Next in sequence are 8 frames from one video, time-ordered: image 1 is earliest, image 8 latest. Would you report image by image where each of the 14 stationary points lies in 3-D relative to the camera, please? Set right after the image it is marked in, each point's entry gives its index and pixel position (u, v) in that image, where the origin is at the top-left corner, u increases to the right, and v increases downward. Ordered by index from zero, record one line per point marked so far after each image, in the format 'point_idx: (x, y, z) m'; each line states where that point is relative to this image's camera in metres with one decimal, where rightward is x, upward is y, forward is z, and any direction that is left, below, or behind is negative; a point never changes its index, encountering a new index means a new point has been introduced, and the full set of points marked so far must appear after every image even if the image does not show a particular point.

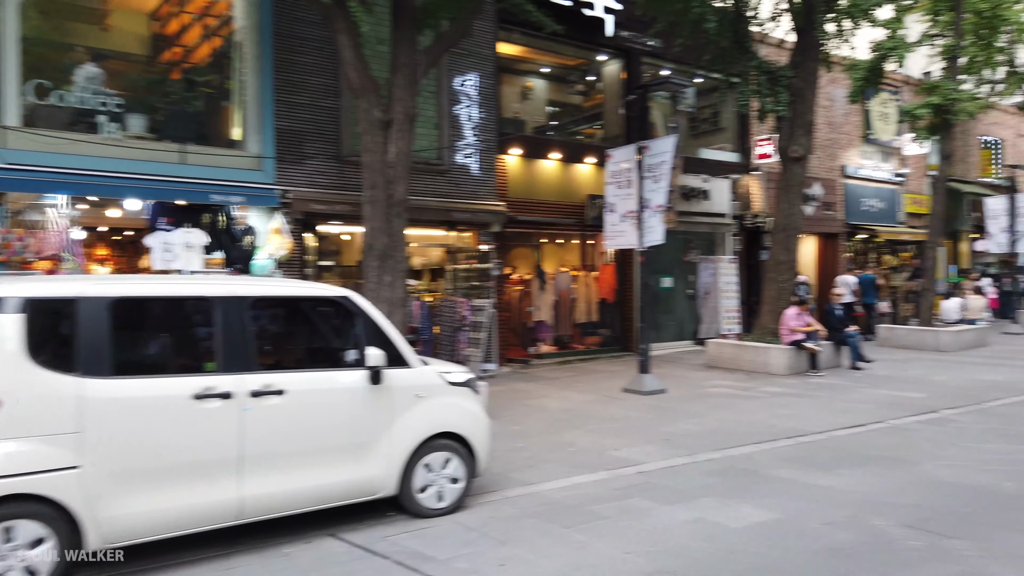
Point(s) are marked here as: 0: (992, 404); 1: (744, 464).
0: (+6.4, -1.5, +10.0) m
1: (+2.2, -1.7, +7.1) m
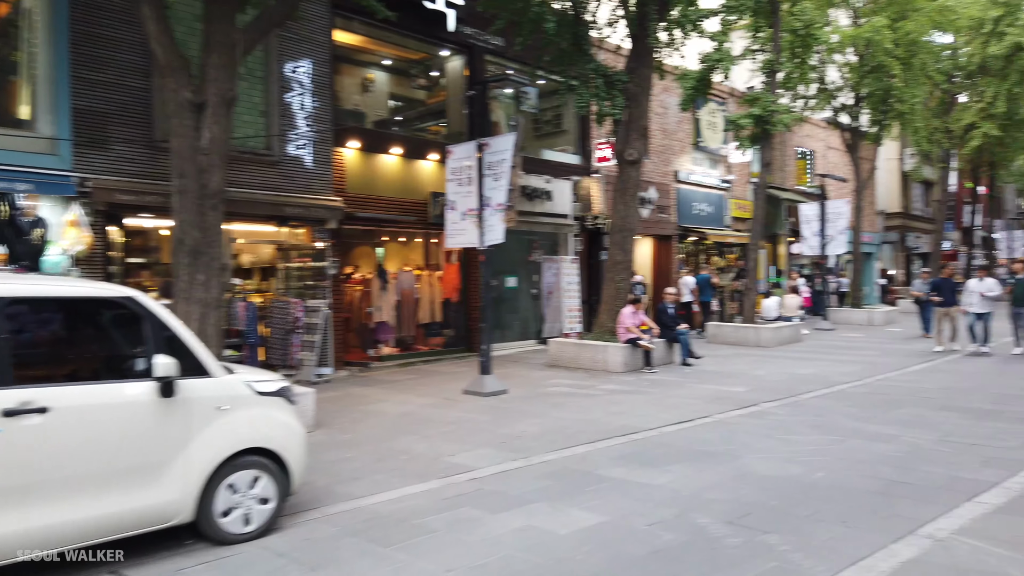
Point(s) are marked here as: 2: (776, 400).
0: (+4.1, -1.5, +10.7) m
1: (+0.6, -1.6, +7.0) m
2: (+3.6, -1.5, +10.5) m
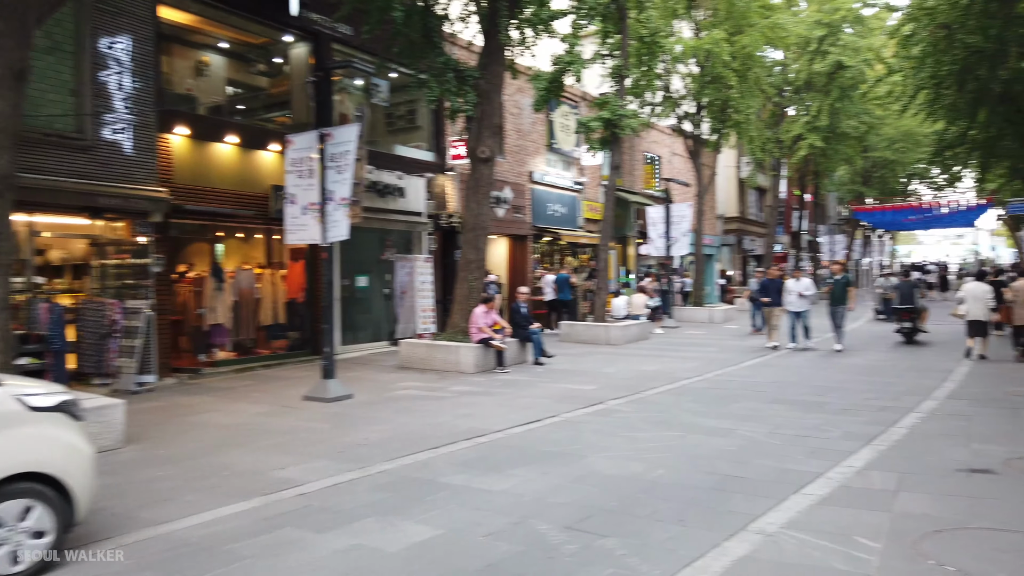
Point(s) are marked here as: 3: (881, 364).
0: (+2.0, -1.5, +10.9) m
1: (-0.8, -1.6, +6.6) m
2: (+1.5, -1.5, +10.6) m
3: (+6.5, -1.4, +13.3) m
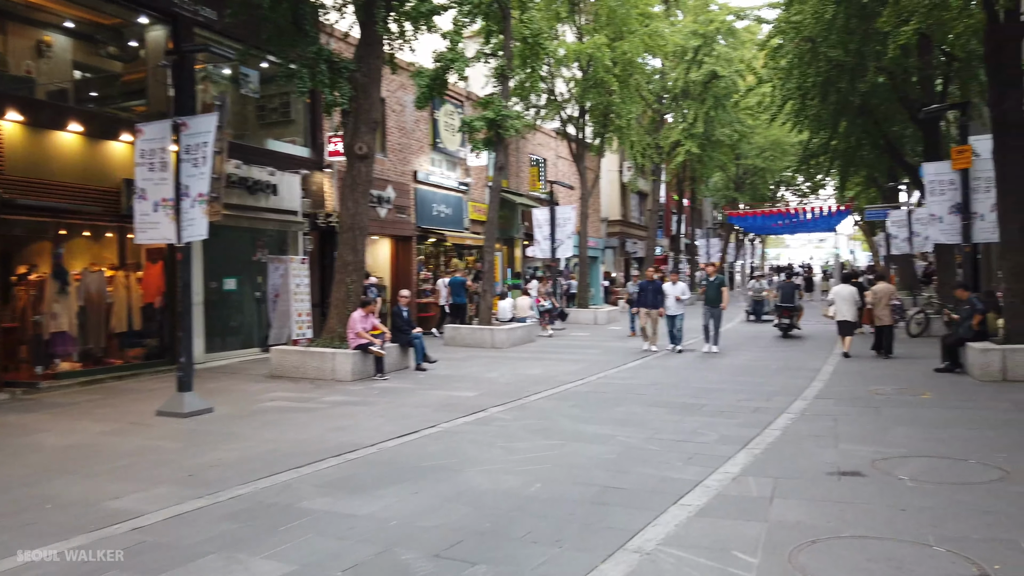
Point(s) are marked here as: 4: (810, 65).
0: (+0.3, -1.6, +10.6) m
1: (-1.9, -1.7, +6.0) m
2: (-0.1, -1.6, +10.3) m
3: (+4.4, -1.4, +13.7) m
4: (+7.5, +5.6, +18.9) m
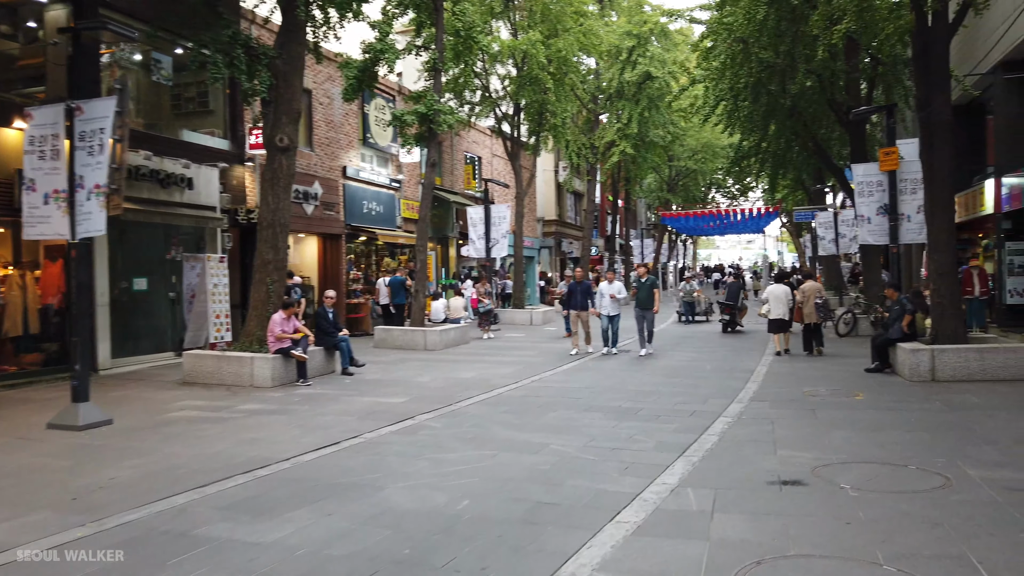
0: (-0.7, -1.6, +10.1) m
1: (-2.4, -1.7, +5.4) m
2: (-1.0, -1.6, +9.7) m
3: (+3.2, -1.4, +13.6) m
4: (+5.8, +5.6, +19.0) m
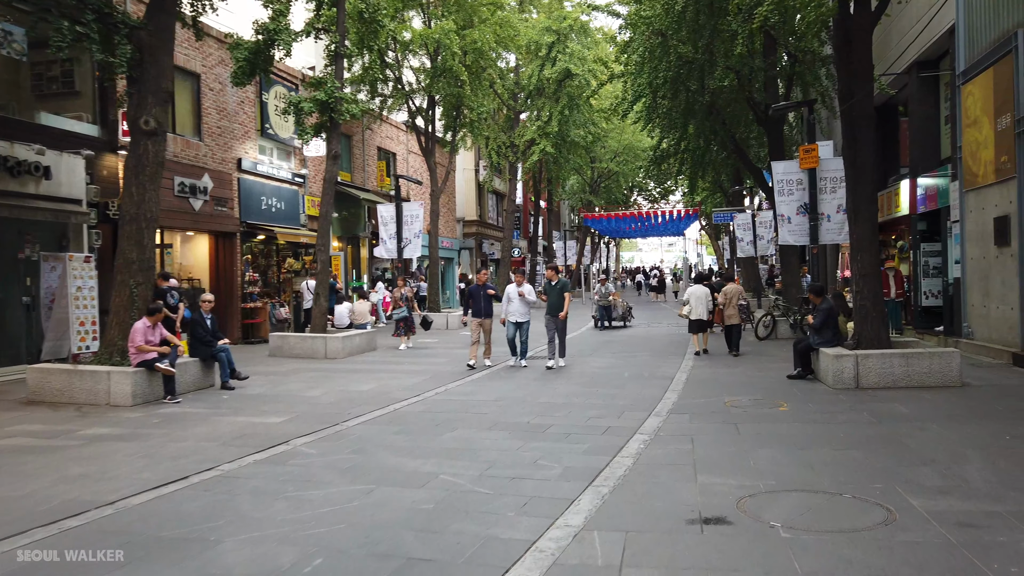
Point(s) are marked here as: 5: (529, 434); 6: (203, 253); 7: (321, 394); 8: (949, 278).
0: (-1.9, -1.6, +8.9) m
1: (-3.2, -1.7, +4.0) m
2: (-2.2, -1.6, +8.5) m
3: (+1.6, -1.4, +12.7) m
4: (+3.6, +5.5, +18.4) m
5: (+0.2, -1.6, +8.1) m
6: (-7.4, +0.8, +17.9) m
7: (-2.8, -1.6, +11.0) m
8: (+8.6, +0.2, +14.9) m
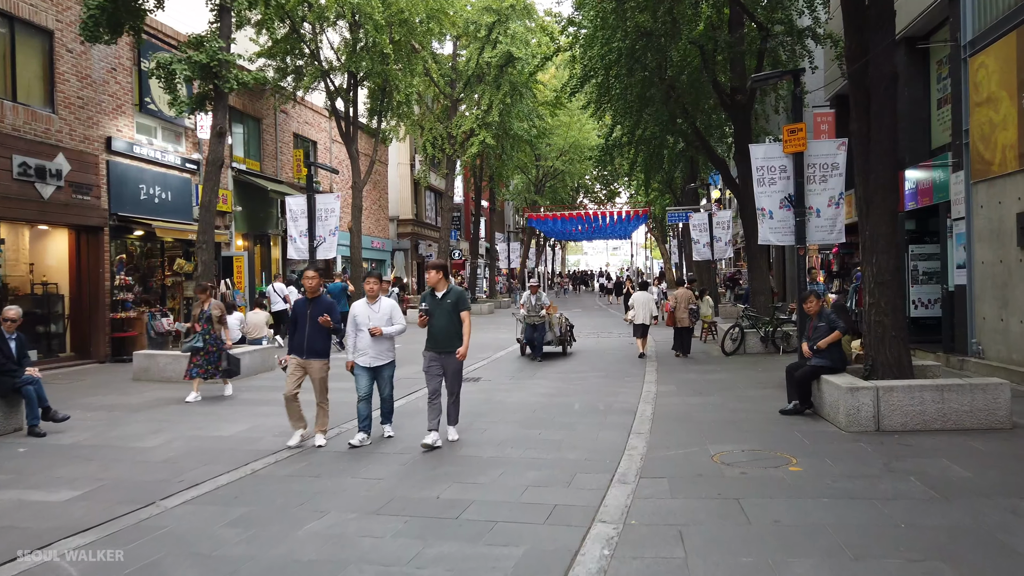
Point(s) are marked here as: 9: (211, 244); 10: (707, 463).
0: (-2.7, -1.7, +6.0) m
1: (-3.6, -1.8, +1.0) m
2: (-3.0, -1.7, +5.6) m
3: (+0.5, -1.6, +10.1) m
4: (+2.2, +5.4, +15.9) m
5: (-0.6, -1.7, +5.3) m
6: (-8.8, +0.7, +14.6) m
7: (-3.7, -1.7, +8.1) m
8: (+7.4, +0.1, +12.7) m
9: (-5.4, +0.8, +13.5) m
10: (+1.7, -1.6, +6.9) m
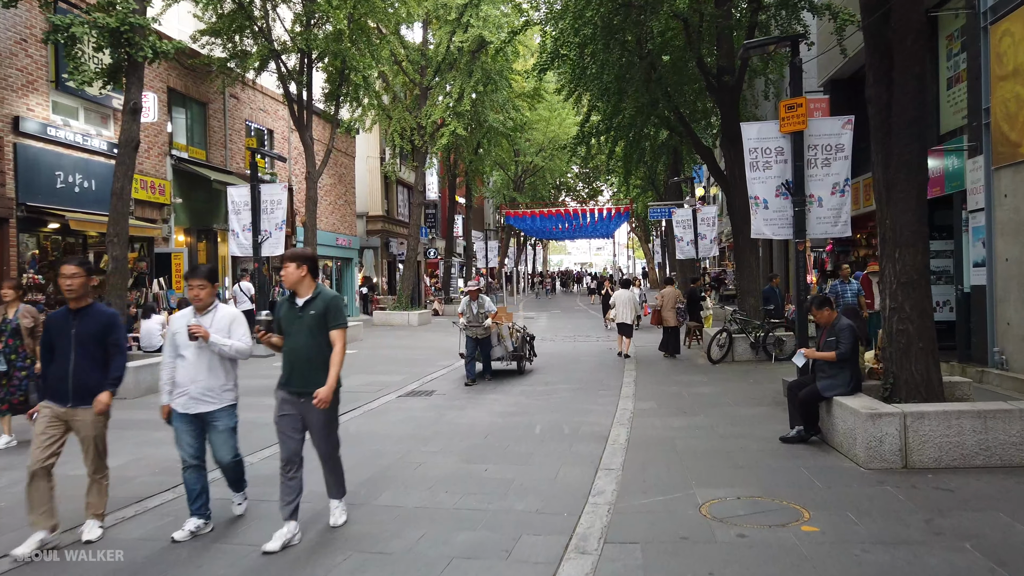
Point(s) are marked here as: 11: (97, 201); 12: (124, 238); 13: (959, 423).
0: (-3.2, -1.7, +4.4) m
1: (-4.0, -1.8, -0.7) m
2: (-3.5, -1.7, +3.9) m
3: (0.0, -1.6, +8.5) m
4: (+1.5, +5.4, +14.4) m
5: (-1.0, -1.7, +3.7) m
6: (-9.5, +0.7, +12.8) m
7: (-4.3, -1.7, +6.4) m
8: (+6.7, 0.0, +11.3) m
9: (-6.0, +0.8, +11.8) m
10: (+1.2, -1.6, +5.3) m
11: (-8.5, +1.8, +15.4) m
12: (-6.0, +0.8, +11.8) m
13: (+3.6, -1.1, +6.1) m
